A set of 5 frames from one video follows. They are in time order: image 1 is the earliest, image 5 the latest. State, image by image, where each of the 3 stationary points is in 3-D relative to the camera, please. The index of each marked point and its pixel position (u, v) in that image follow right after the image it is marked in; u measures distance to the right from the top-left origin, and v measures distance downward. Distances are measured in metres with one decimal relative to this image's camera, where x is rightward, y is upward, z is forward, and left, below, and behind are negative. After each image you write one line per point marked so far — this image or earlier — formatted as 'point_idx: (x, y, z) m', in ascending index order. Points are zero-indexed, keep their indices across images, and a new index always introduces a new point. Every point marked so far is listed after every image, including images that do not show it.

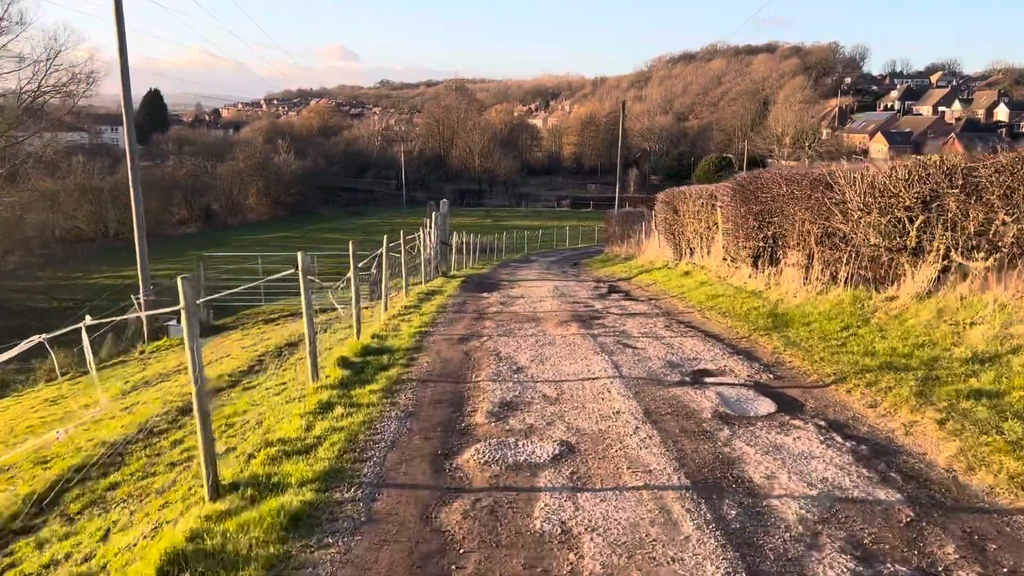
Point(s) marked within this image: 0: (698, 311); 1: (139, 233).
0: (+2.1, -0.3, +9.6) m
1: (-7.6, +1.1, +16.9) m
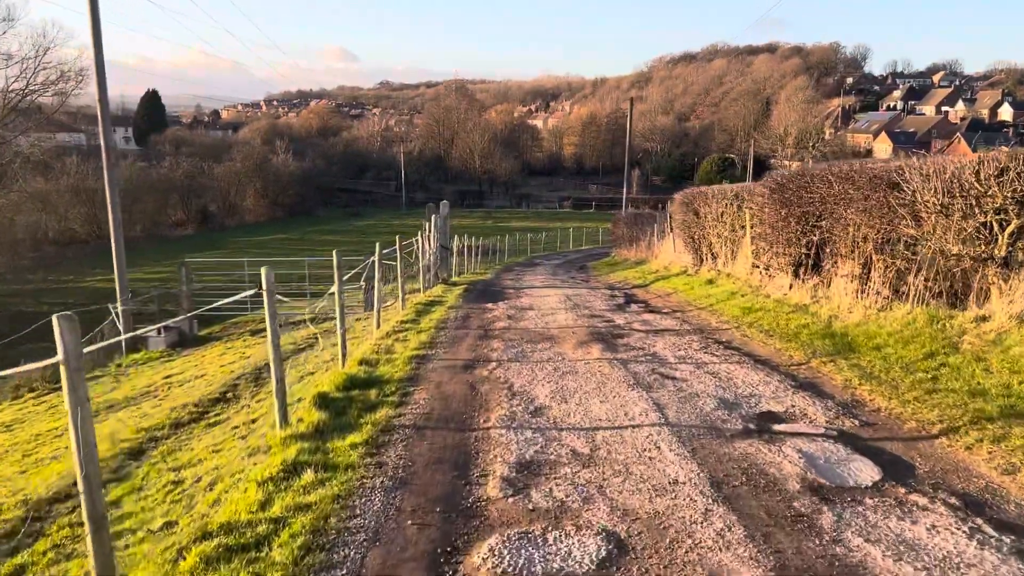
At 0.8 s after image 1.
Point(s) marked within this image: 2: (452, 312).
0: (+2.2, -0.4, +8.4) m
1: (-7.5, +0.9, +15.7) m
2: (-0.7, -0.3, +10.6) m
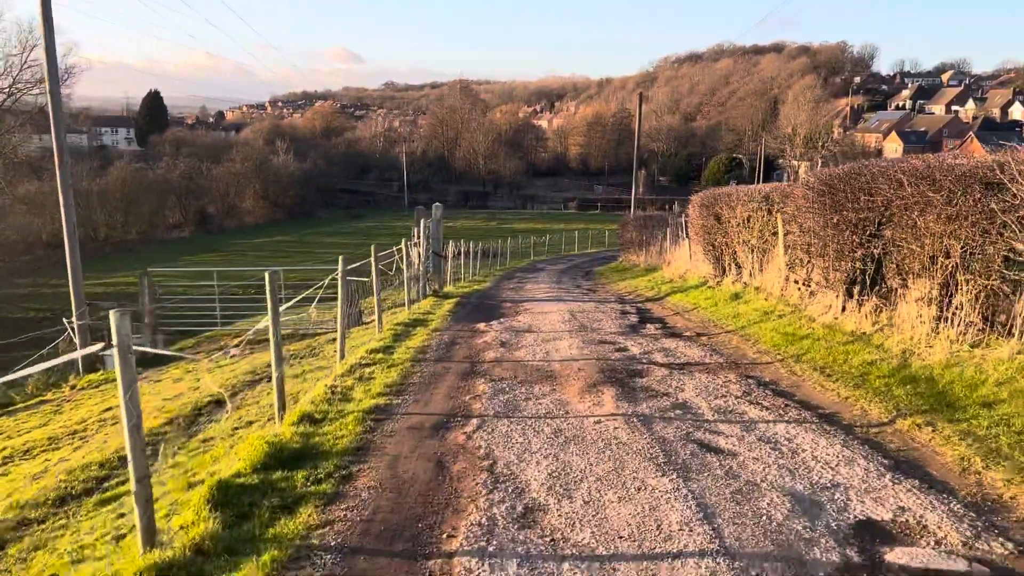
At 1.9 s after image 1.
0: (+2.2, -0.6, +6.8) m
1: (-7.5, +0.7, +14.1) m
2: (-0.8, -0.5, +9.0) m
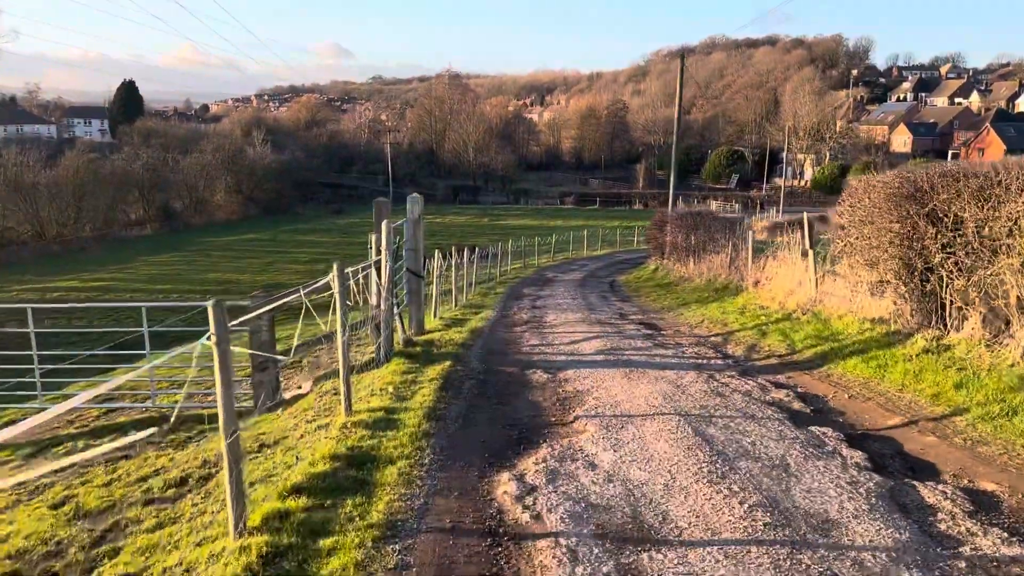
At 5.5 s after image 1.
0: (+2.6, -1.1, +0.9) m
1: (-7.2, +0.2, +8.1) m
2: (-0.4, -1.0, +3.1) m
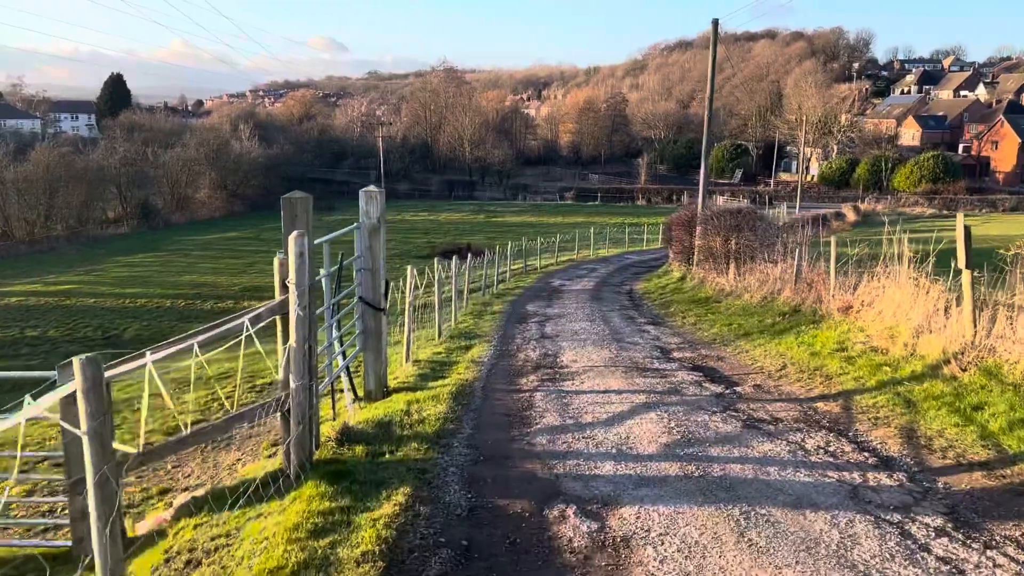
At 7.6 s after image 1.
0: (+2.6, -1.5, -2.5) m
1: (-7.2, -0.1, +4.7) m
2: (-0.4, -1.4, -0.3) m
